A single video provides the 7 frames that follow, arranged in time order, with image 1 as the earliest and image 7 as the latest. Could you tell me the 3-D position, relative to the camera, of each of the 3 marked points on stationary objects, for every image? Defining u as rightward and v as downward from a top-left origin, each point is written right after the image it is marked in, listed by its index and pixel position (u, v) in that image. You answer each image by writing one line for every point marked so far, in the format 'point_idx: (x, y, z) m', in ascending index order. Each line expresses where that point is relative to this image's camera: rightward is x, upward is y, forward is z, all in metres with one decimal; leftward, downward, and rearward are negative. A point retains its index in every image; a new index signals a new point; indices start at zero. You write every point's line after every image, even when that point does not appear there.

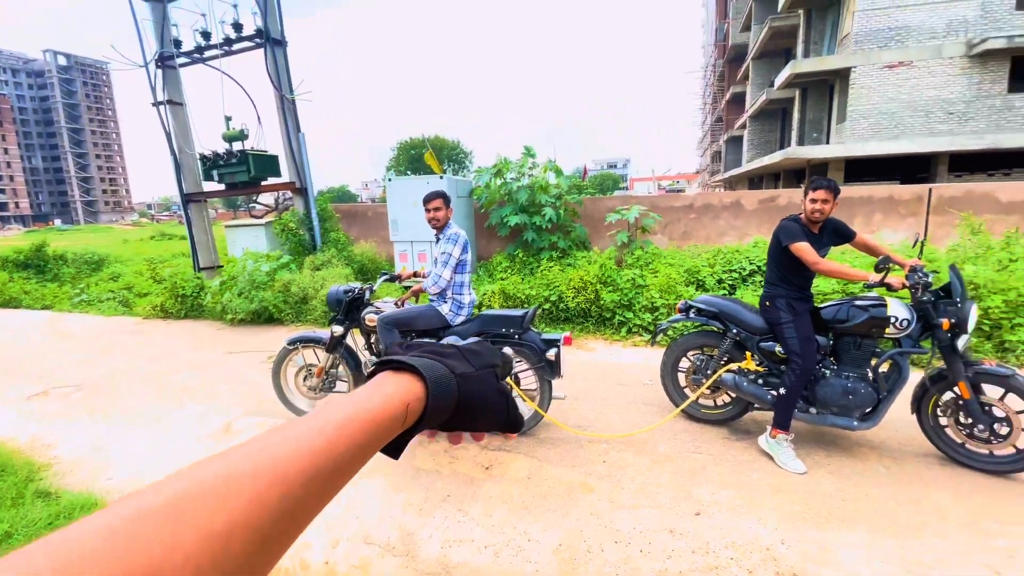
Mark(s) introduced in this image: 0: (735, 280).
0: (+2.9, +0.1, +6.3) m
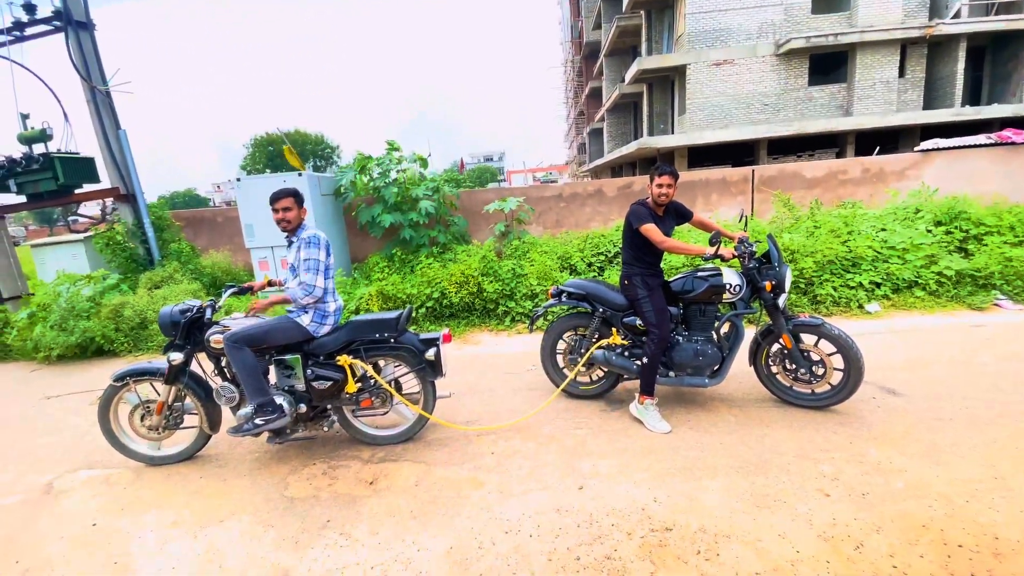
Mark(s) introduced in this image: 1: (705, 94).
0: (+1.3, +0.4, +6.7) m
1: (+7.0, +7.2, +17.8) m
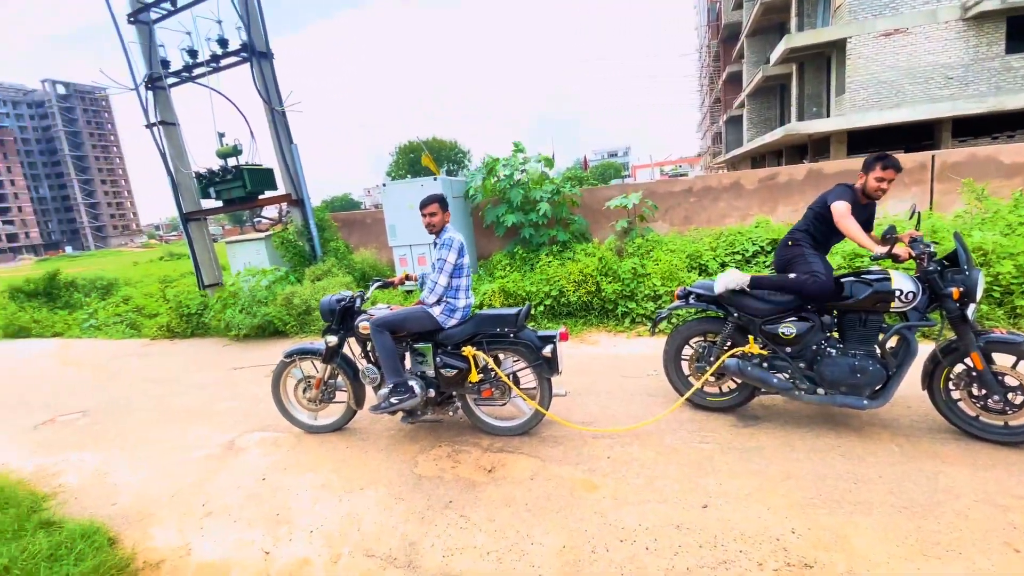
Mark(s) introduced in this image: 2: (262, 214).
0: (+2.9, +0.3, +6.2) m
1: (+11.4, +7.0, +15.4) m
2: (-4.9, +1.5, +9.3) m
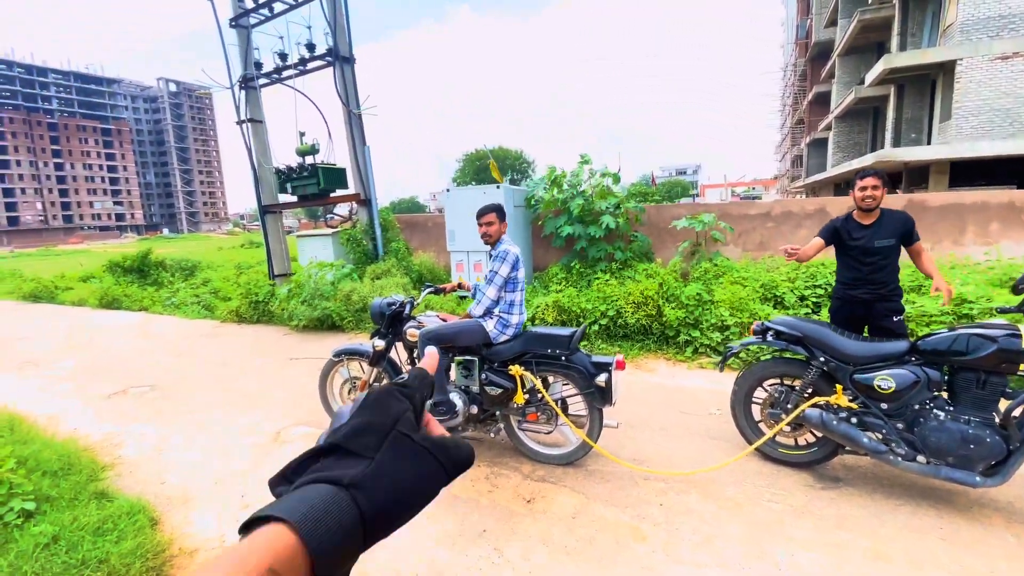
0: (+3.6, -0.1, +5.6) m
1: (+13.7, +5.6, +13.9) m
2: (-3.7, +1.6, +9.6) m
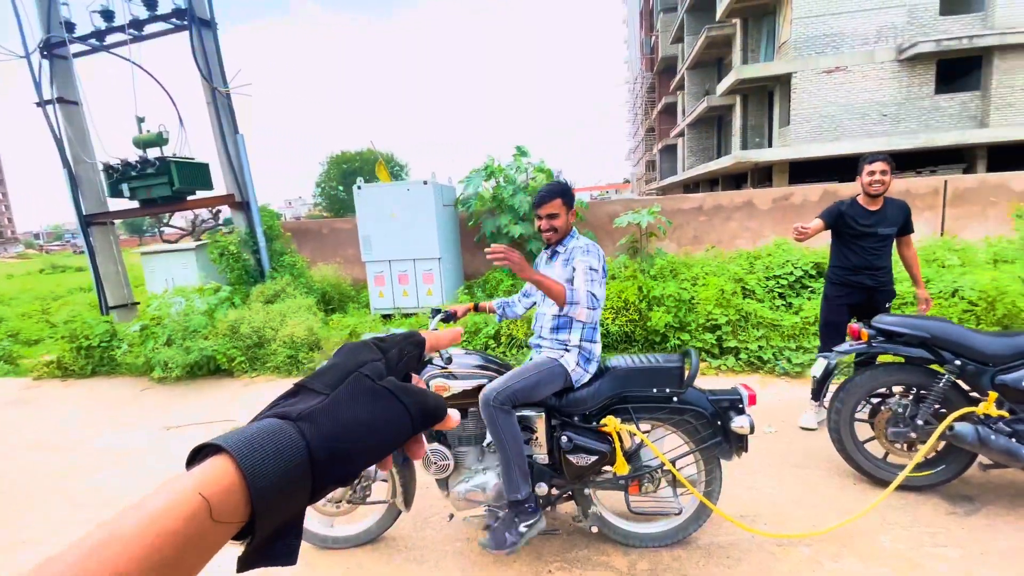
0: (+3.2, 0.0, +5.5) m
1: (+10.2, +6.3, +16.2) m
2: (-5.0, +1.1, +7.5) m
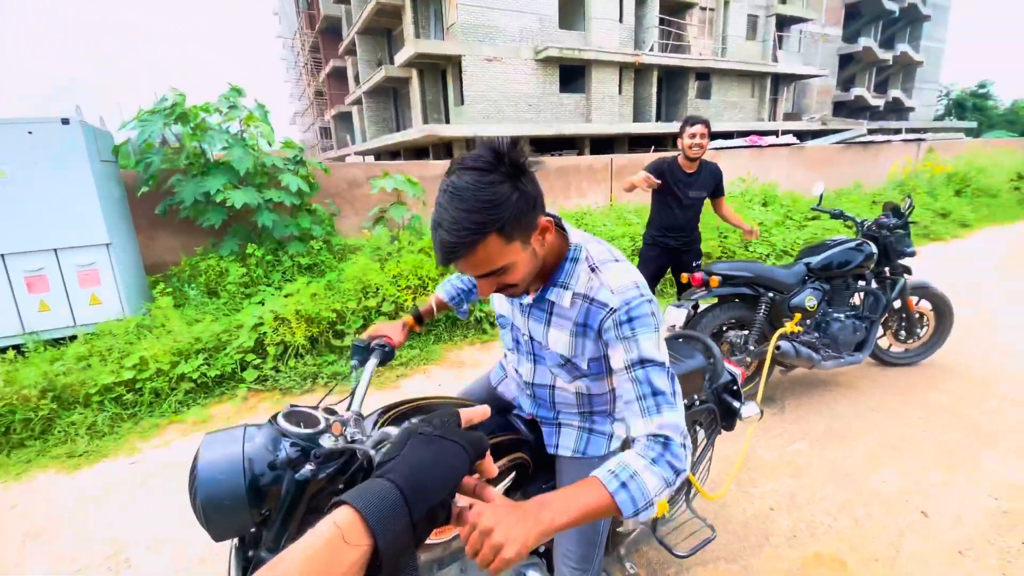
0: (+0.4, +0.5, +6.0) m
1: (-1.1, +7.7, +18.1) m
2: (-7.4, +0.6, +2.5) m
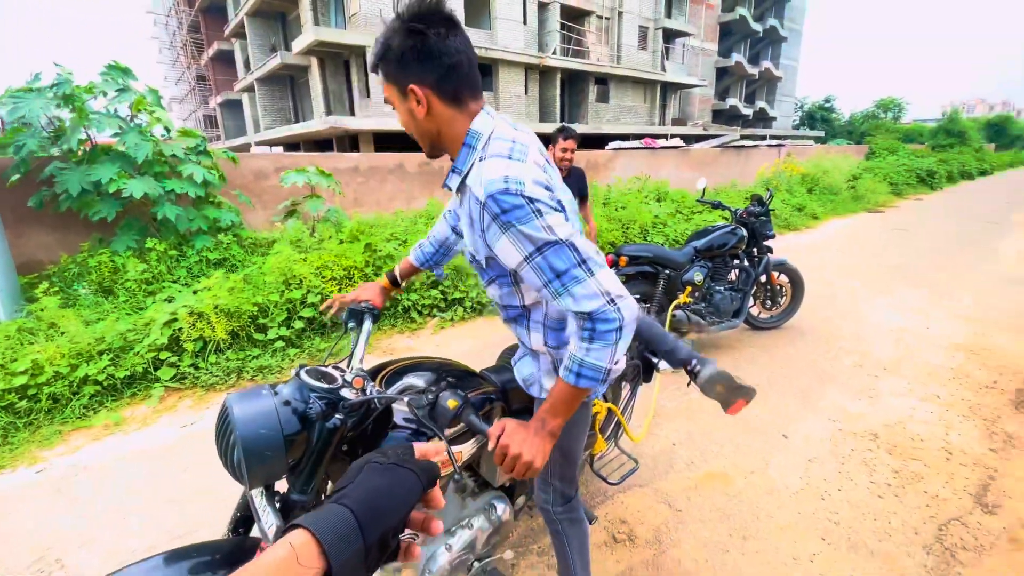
0: (-0.7, +0.6, +6.2) m
1: (-4.6, +7.8, +17.8) m
2: (-7.6, +0.4, +1.3) m
